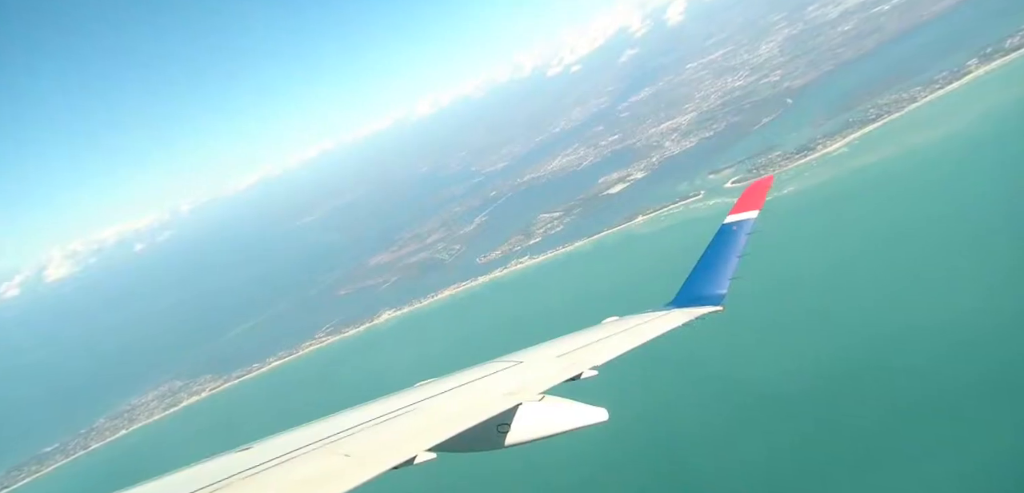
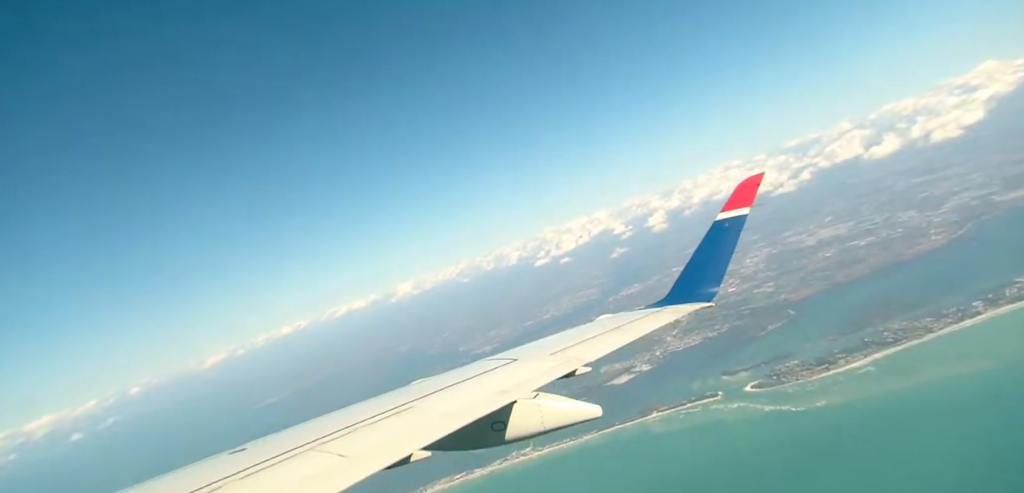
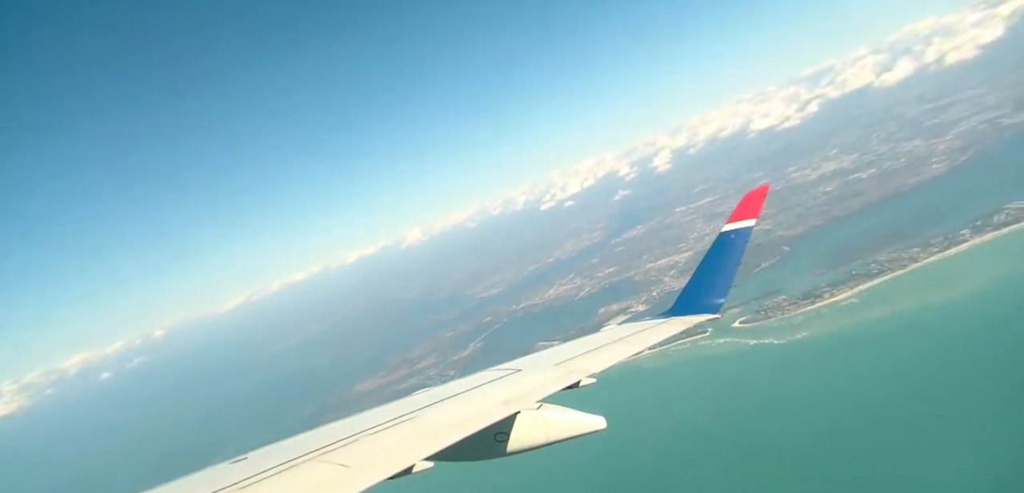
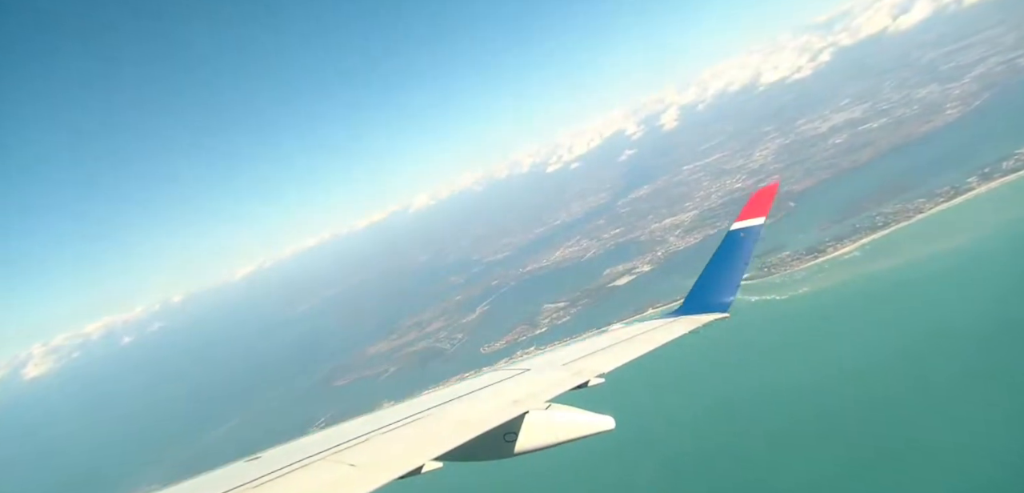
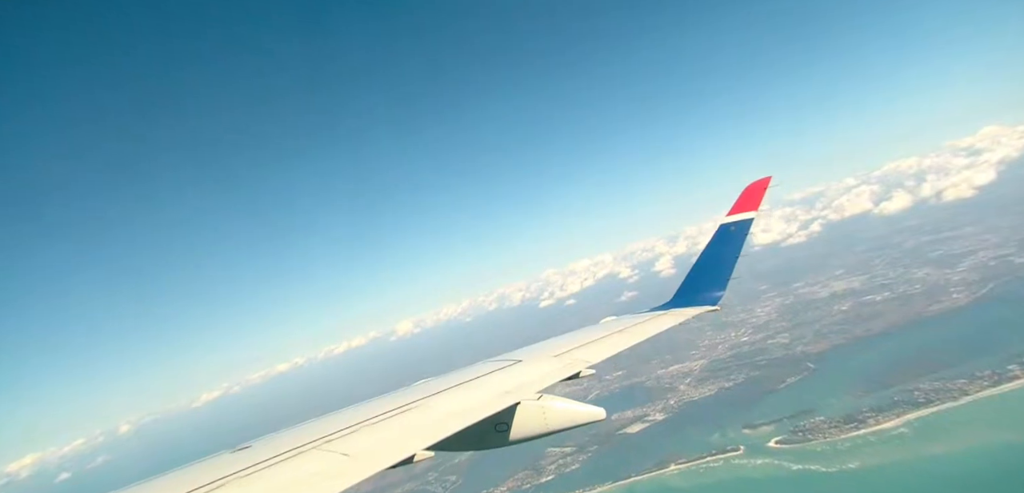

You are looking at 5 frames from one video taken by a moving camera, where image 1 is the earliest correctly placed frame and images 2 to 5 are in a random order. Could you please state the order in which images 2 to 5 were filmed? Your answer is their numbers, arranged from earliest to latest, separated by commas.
4, 3, 2, 5
